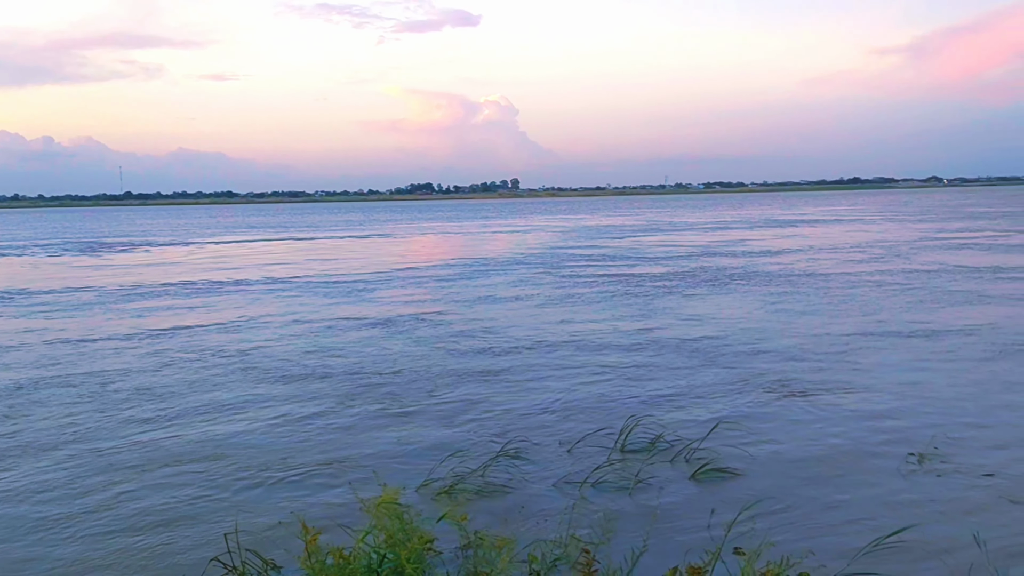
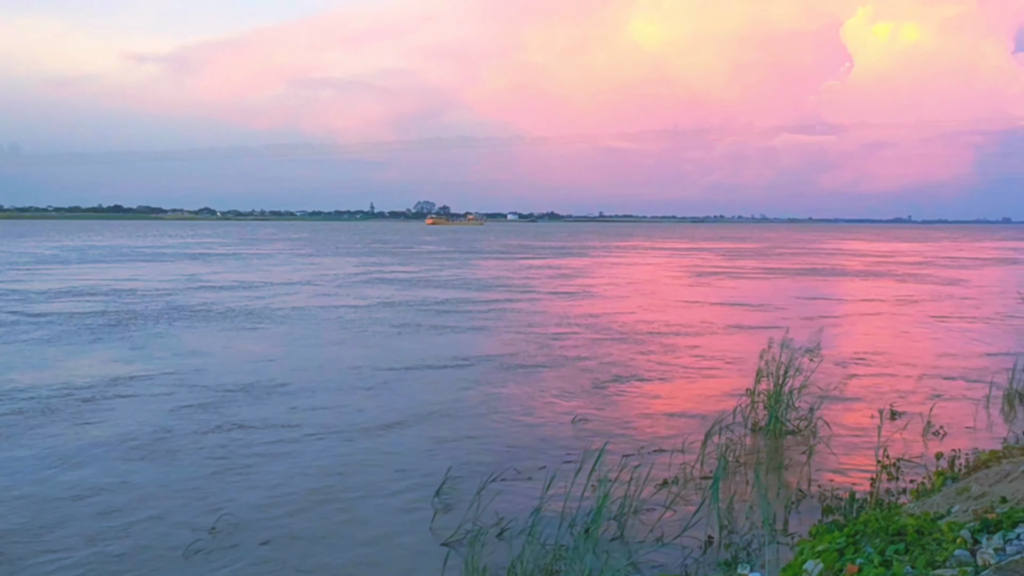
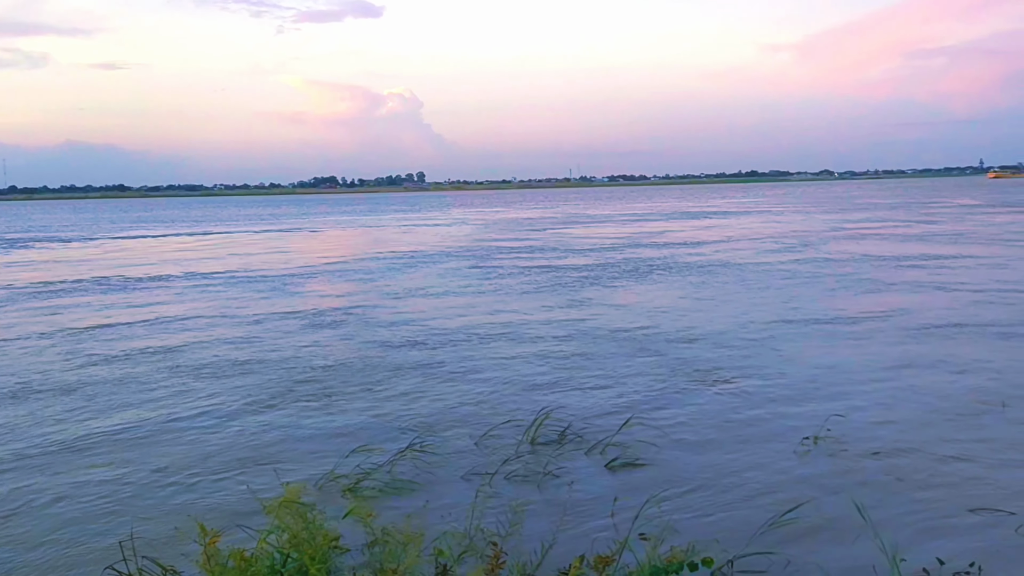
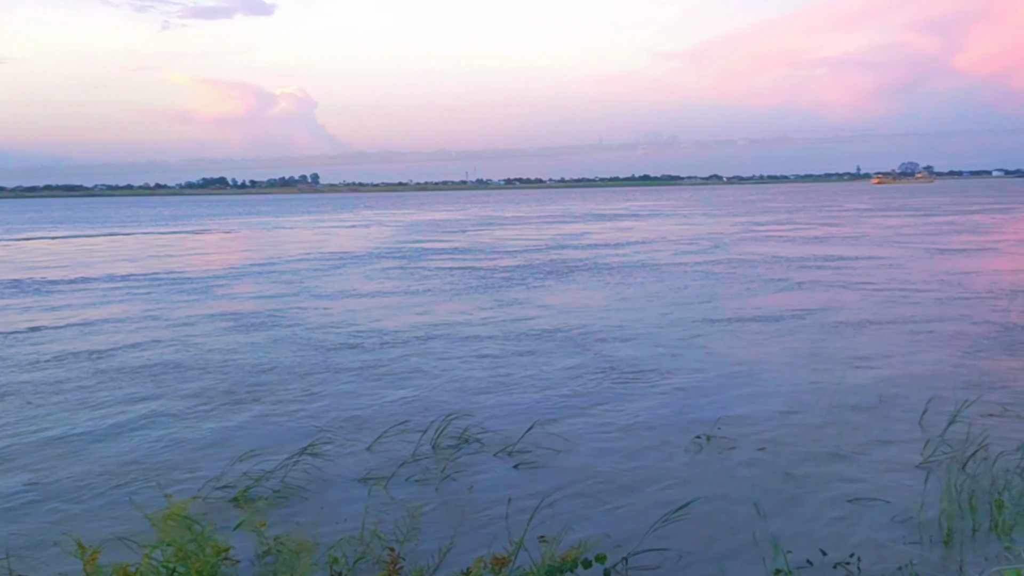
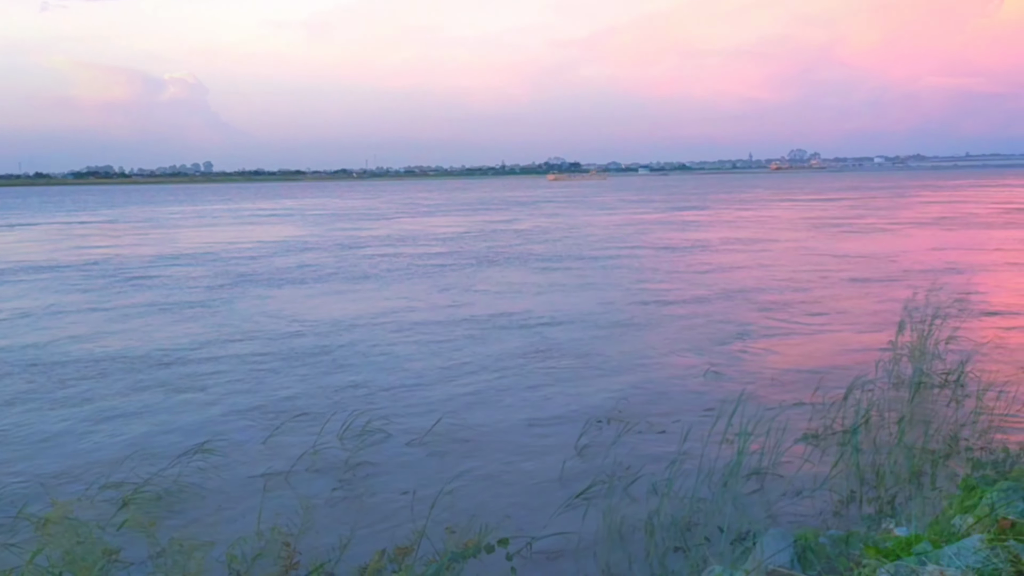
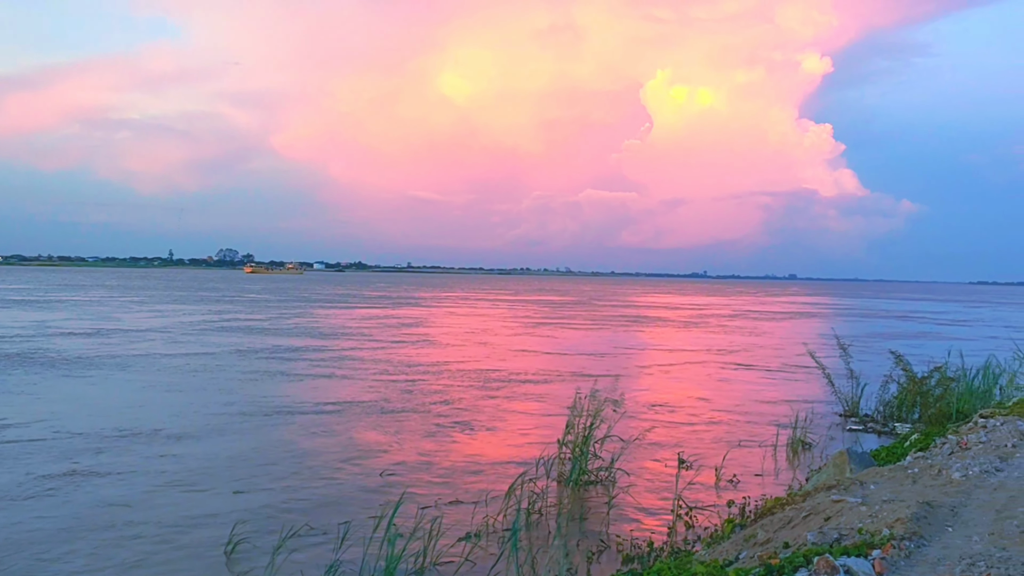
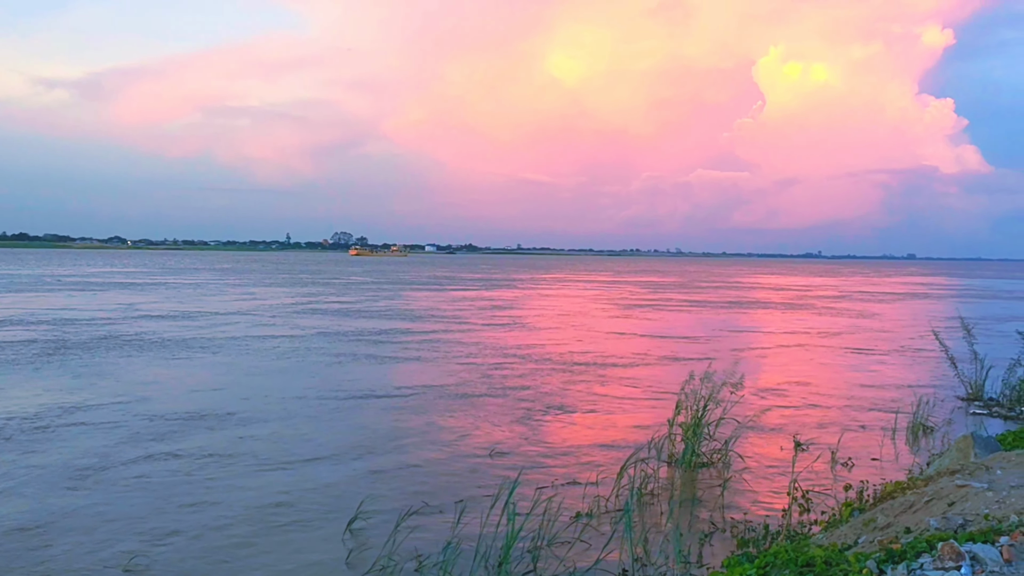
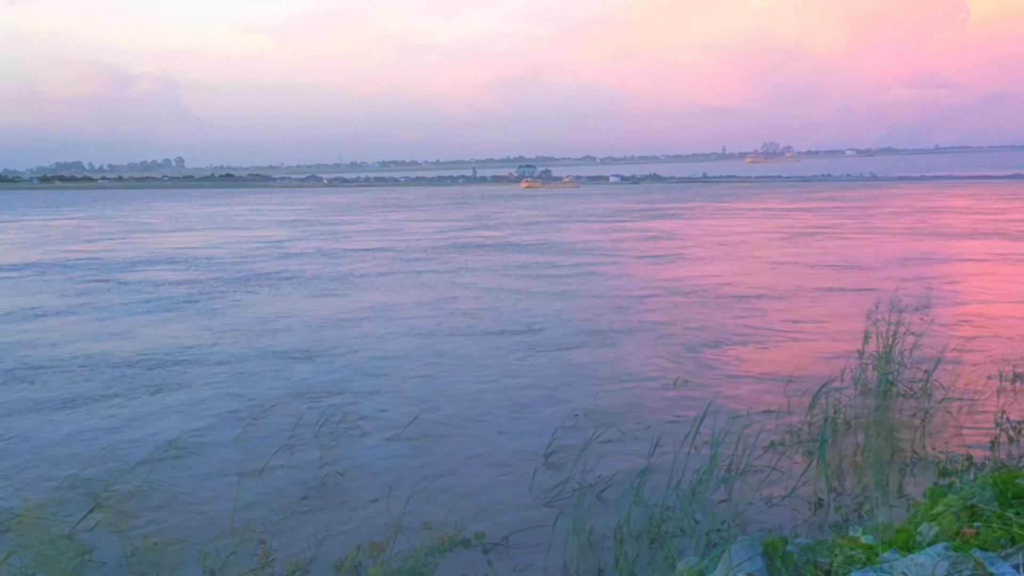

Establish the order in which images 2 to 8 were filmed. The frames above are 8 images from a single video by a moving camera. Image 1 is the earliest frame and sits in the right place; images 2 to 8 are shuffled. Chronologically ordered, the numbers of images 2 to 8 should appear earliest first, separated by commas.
3, 4, 5, 8, 2, 7, 6
